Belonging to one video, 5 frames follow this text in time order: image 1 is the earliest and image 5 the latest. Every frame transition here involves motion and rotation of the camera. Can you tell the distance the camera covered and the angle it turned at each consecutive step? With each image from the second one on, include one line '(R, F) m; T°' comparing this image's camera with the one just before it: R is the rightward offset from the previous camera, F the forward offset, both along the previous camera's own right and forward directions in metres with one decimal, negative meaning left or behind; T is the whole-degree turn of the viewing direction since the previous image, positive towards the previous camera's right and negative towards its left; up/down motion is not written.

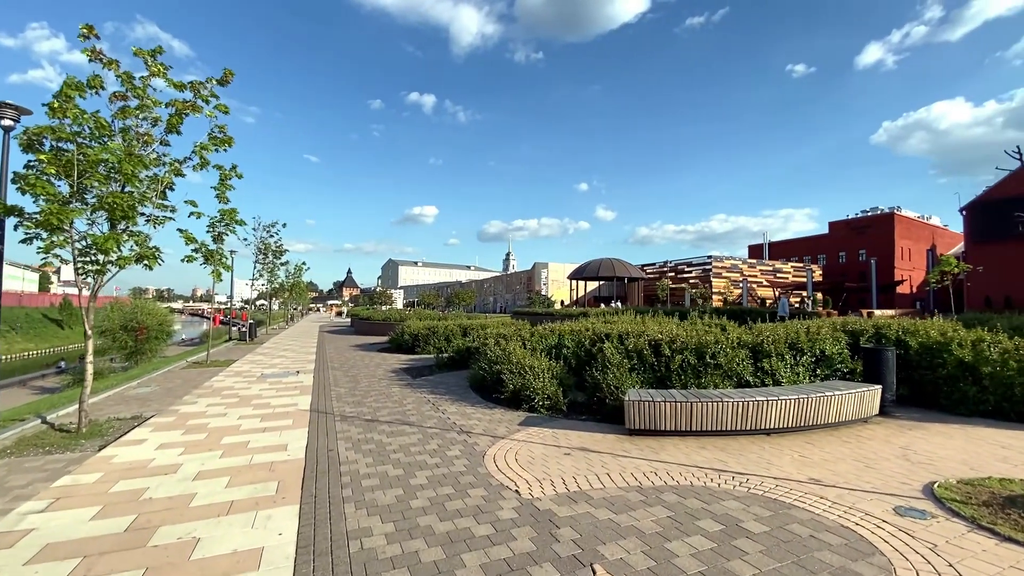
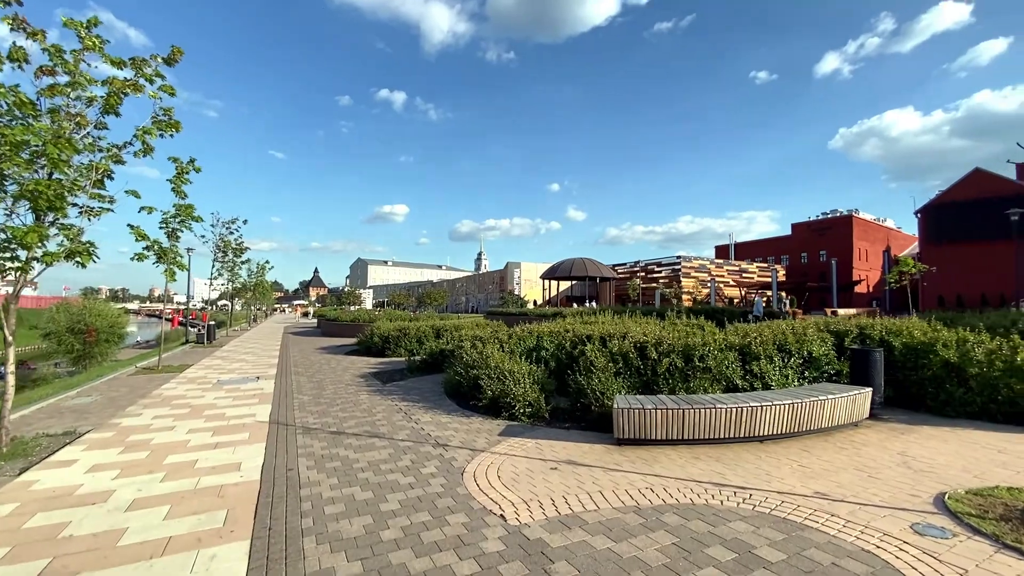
(-0.1, +0.5) m; +3°
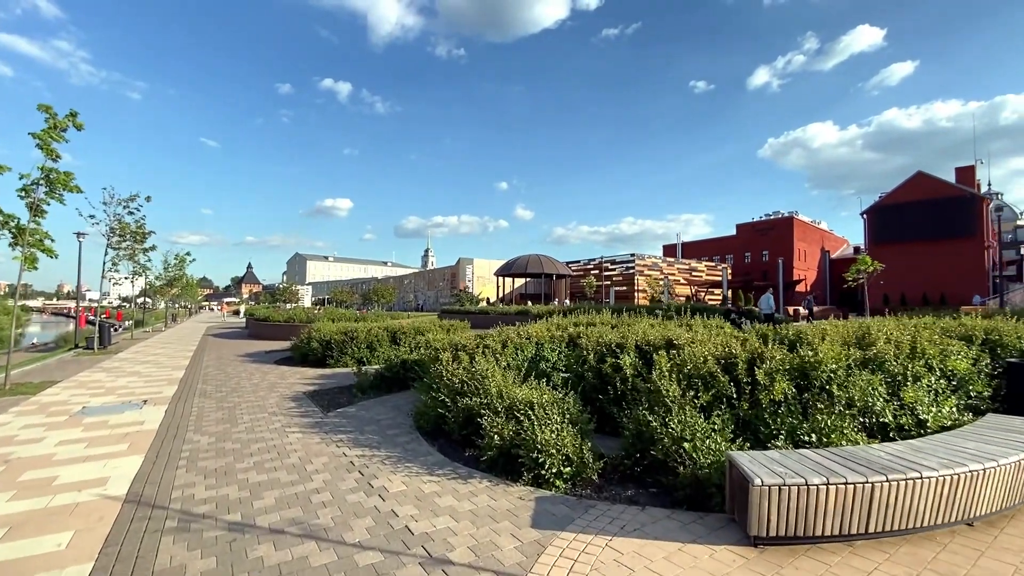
(-0.7, +2.6) m; +6°
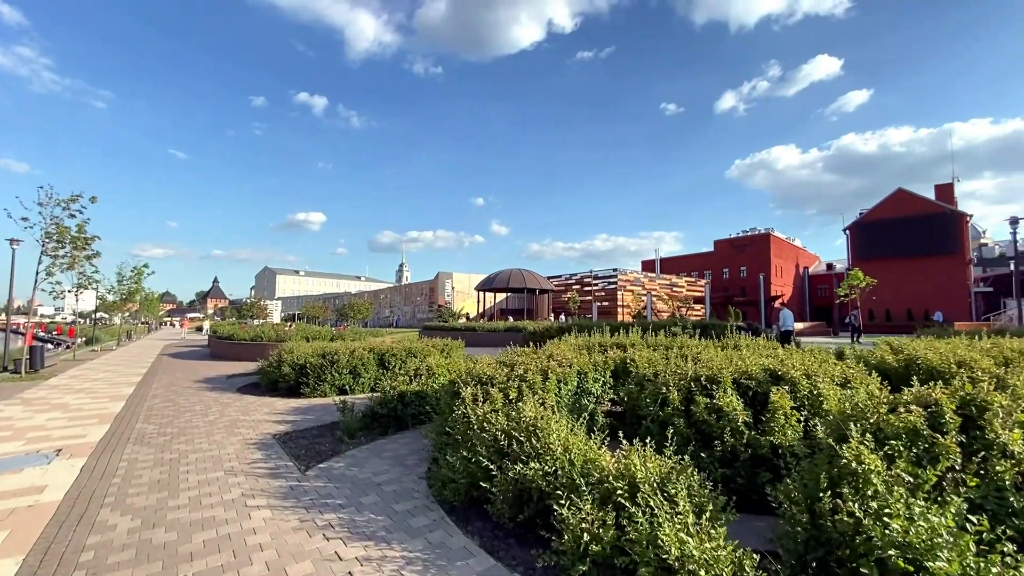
(-0.8, +1.7) m; +3°
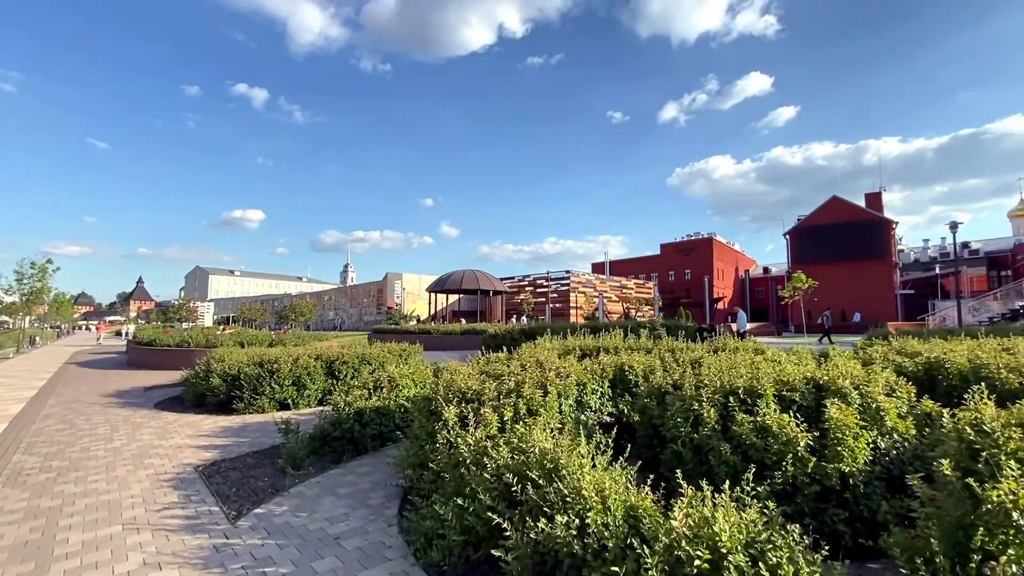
(-0.4, +1.0) m; +6°
